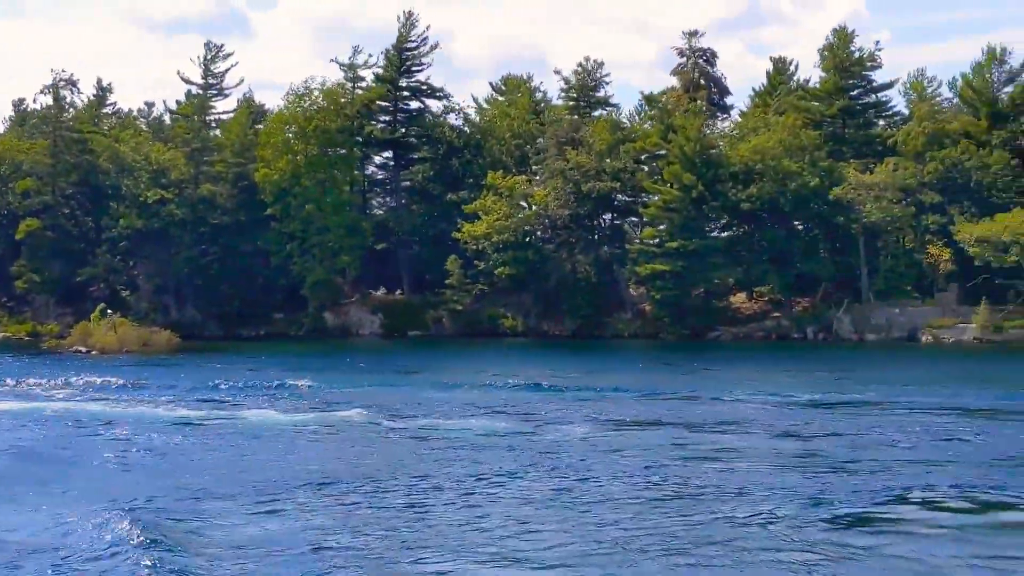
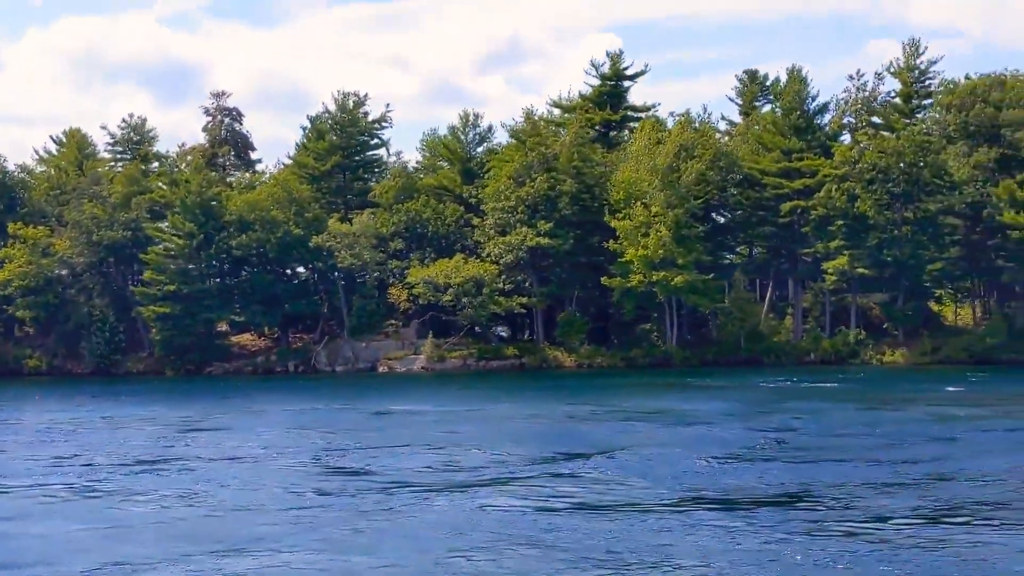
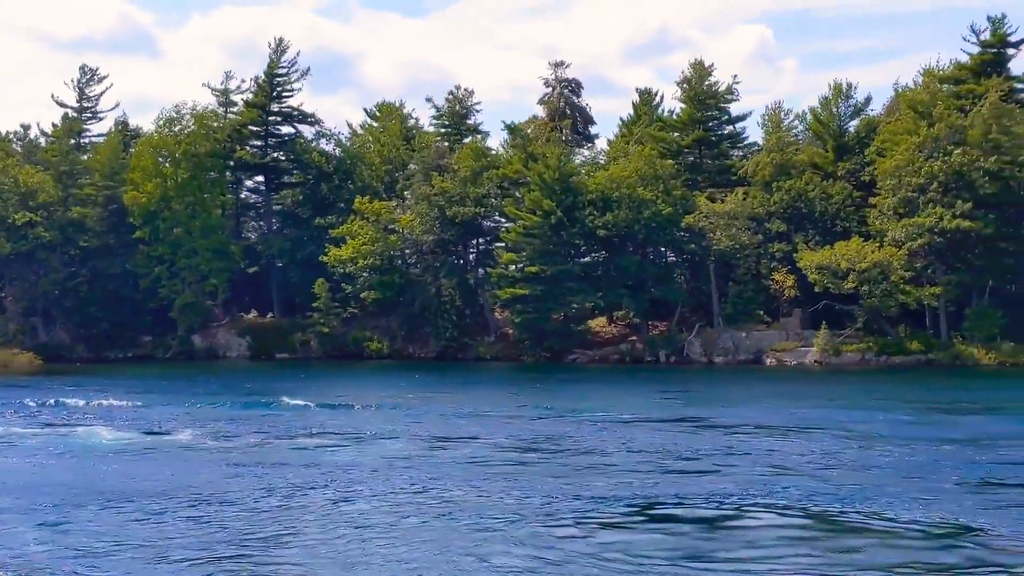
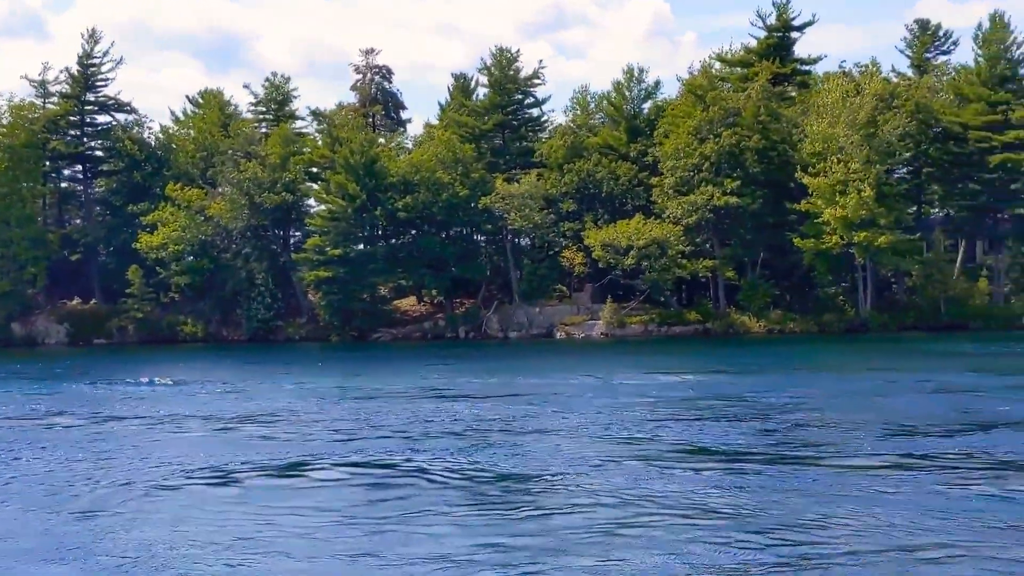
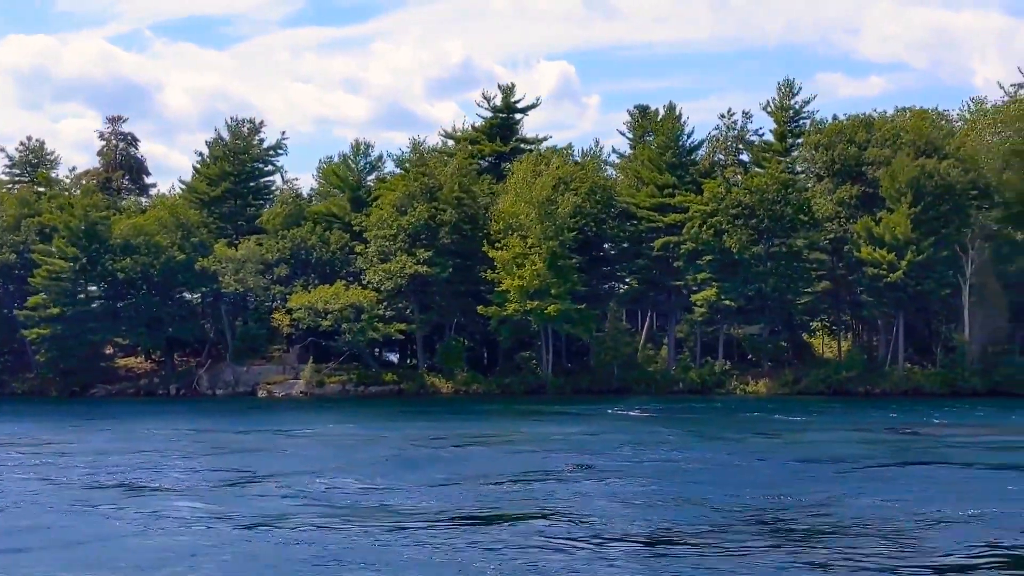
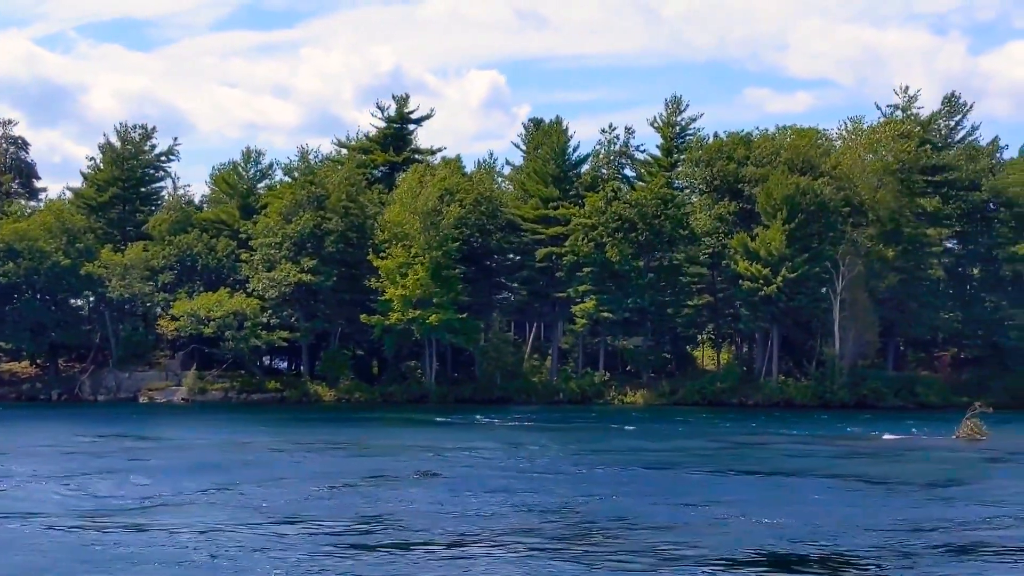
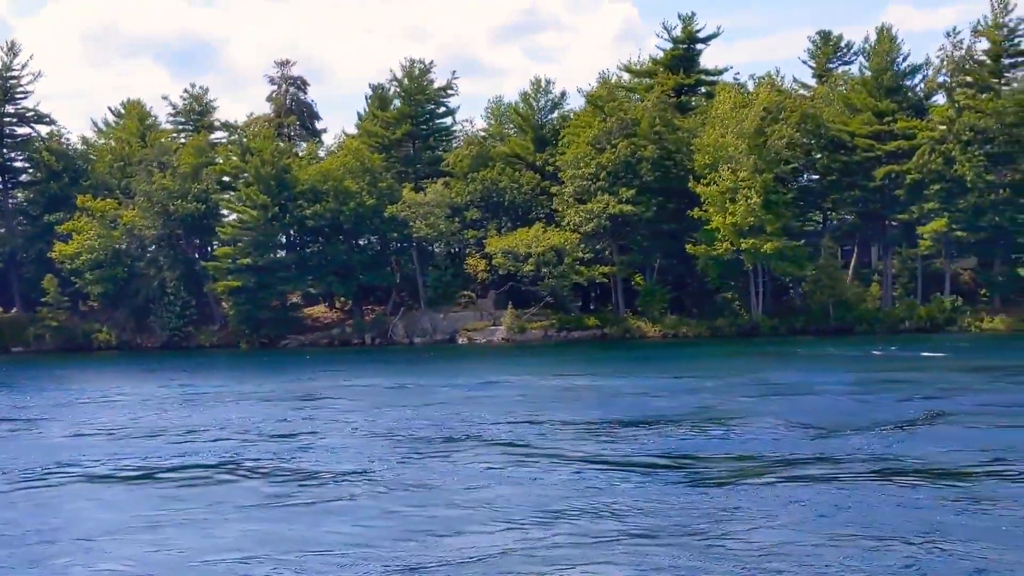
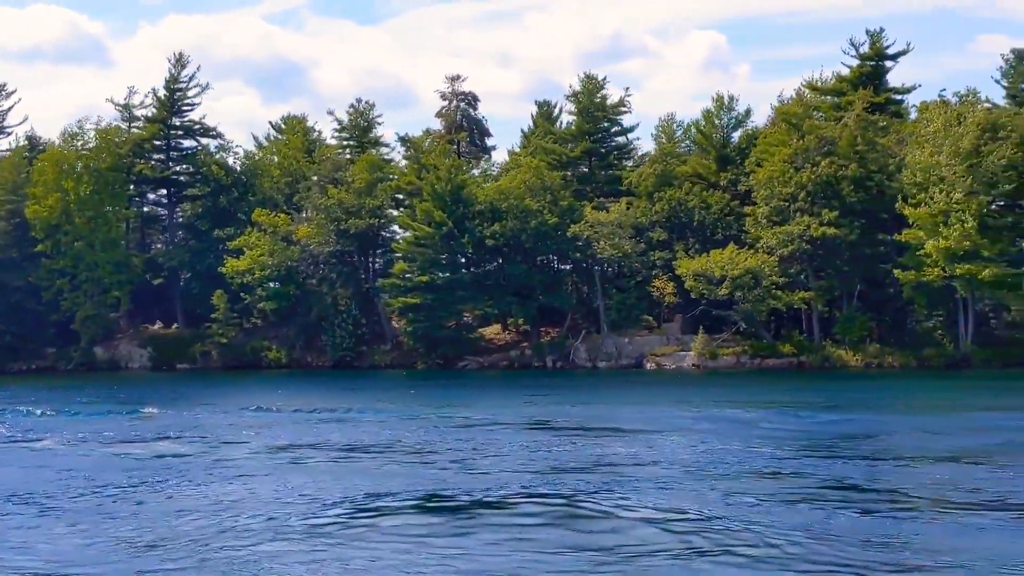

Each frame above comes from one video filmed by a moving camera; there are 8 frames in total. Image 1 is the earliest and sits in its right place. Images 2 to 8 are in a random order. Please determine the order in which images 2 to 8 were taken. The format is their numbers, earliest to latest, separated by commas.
3, 8, 4, 7, 2, 5, 6
